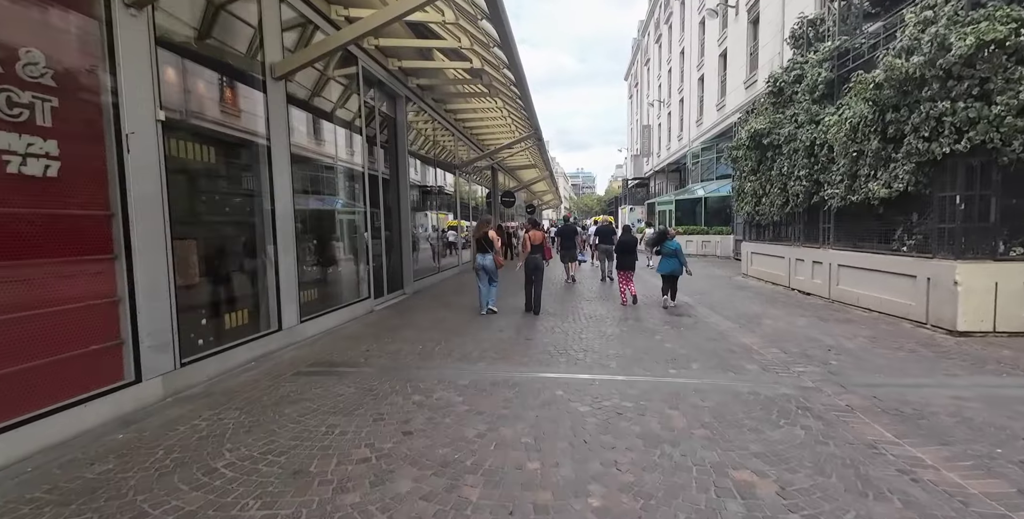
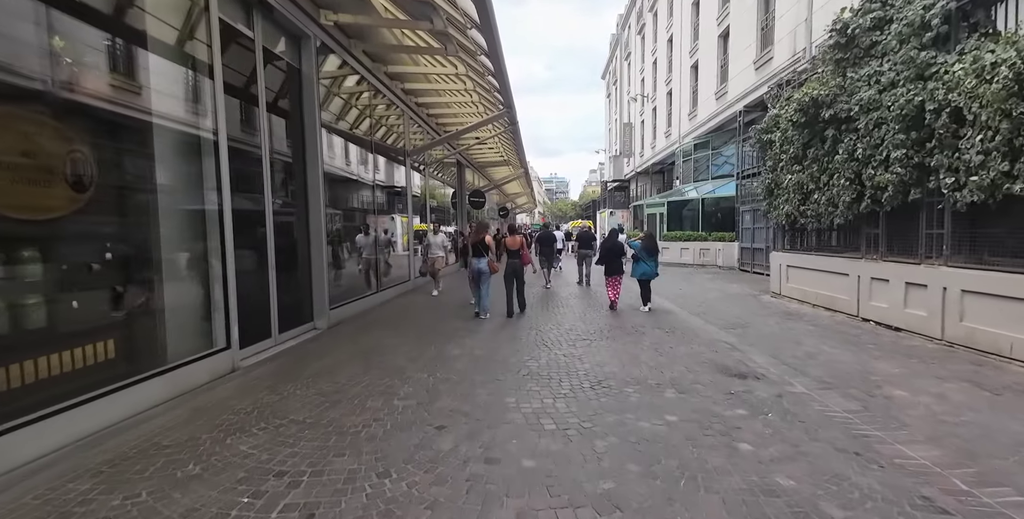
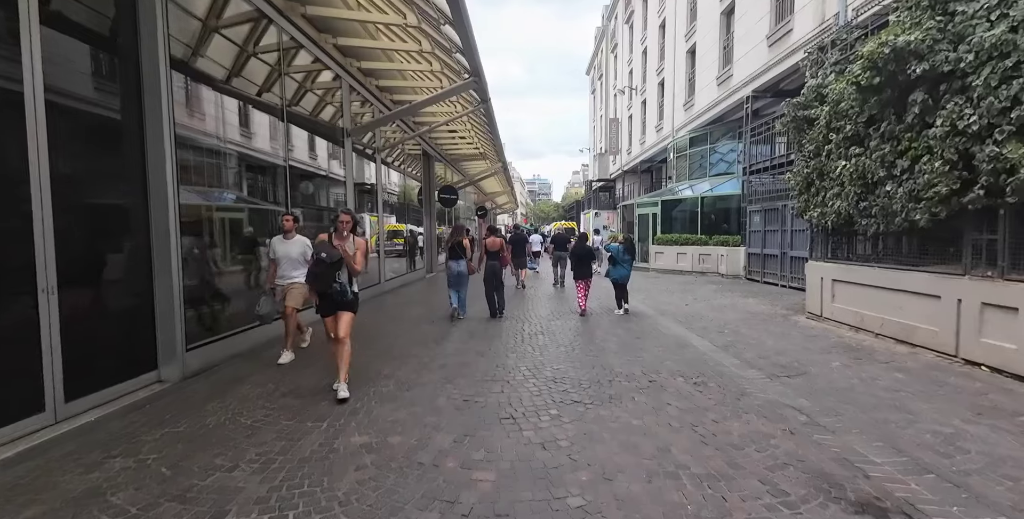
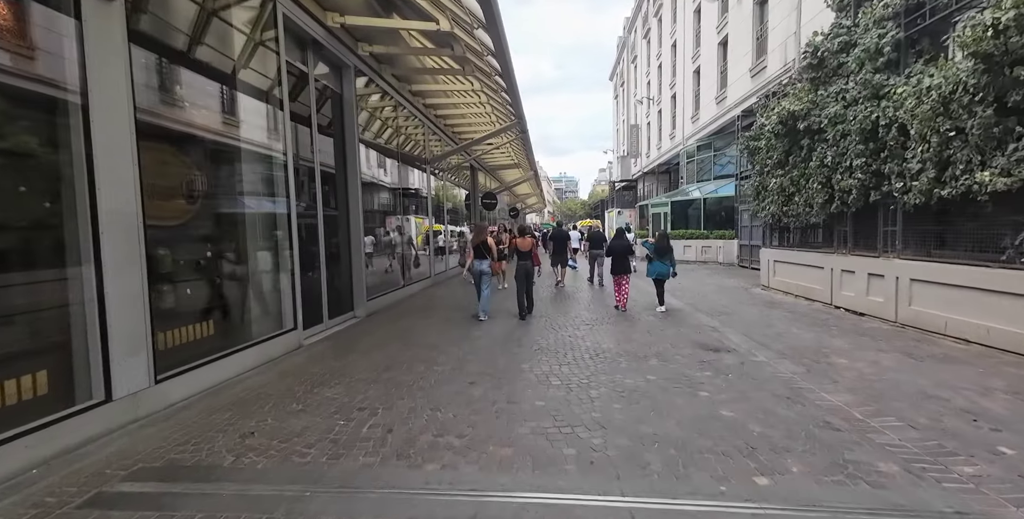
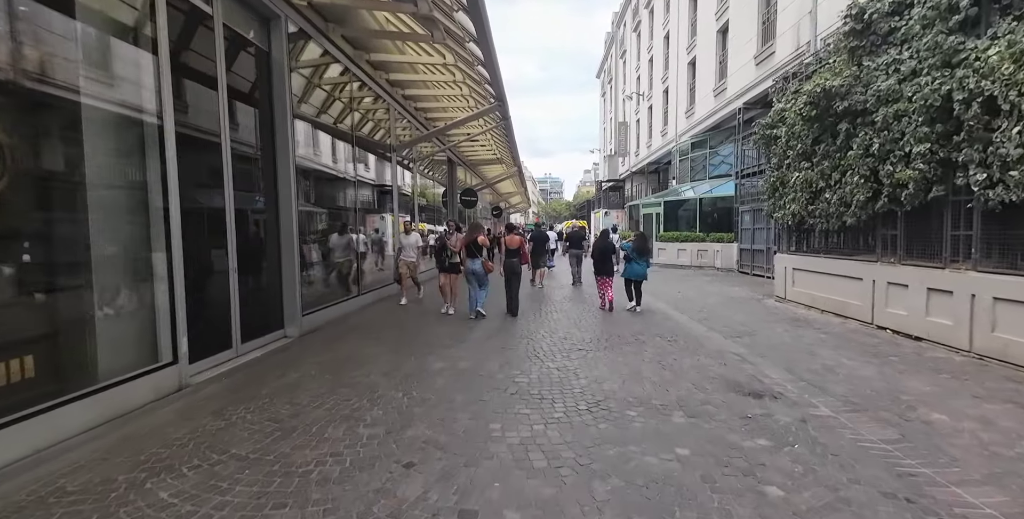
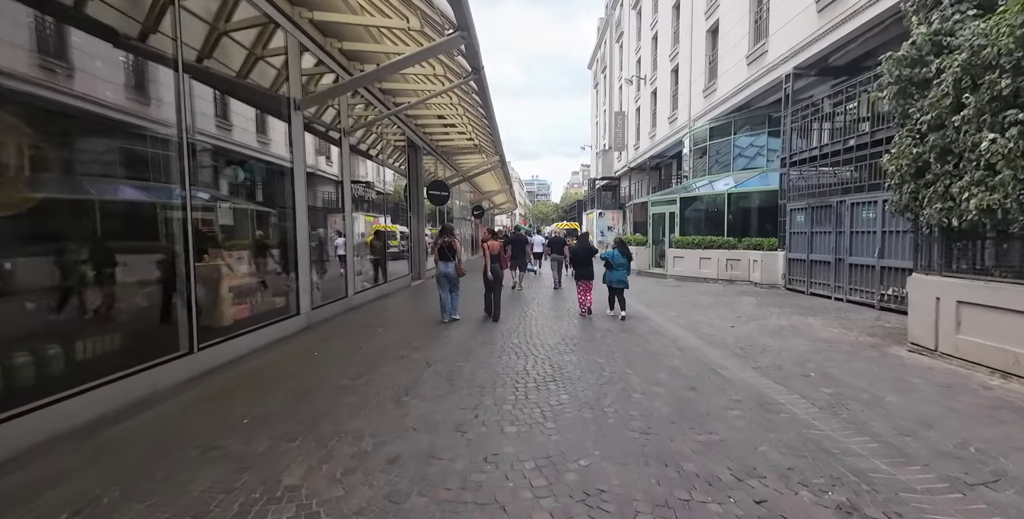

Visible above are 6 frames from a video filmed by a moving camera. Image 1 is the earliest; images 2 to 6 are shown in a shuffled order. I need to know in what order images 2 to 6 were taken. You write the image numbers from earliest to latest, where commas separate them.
4, 2, 5, 3, 6
